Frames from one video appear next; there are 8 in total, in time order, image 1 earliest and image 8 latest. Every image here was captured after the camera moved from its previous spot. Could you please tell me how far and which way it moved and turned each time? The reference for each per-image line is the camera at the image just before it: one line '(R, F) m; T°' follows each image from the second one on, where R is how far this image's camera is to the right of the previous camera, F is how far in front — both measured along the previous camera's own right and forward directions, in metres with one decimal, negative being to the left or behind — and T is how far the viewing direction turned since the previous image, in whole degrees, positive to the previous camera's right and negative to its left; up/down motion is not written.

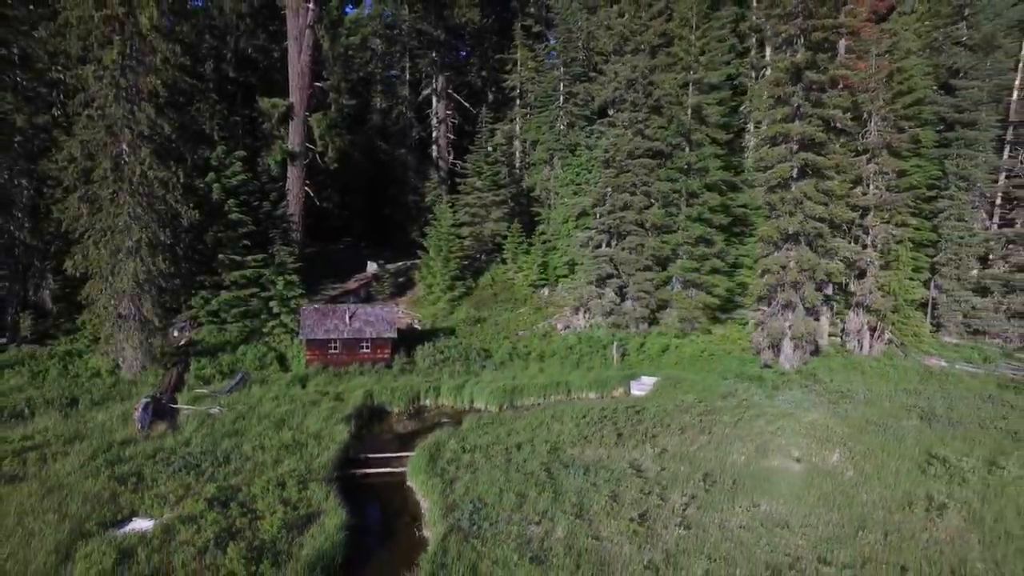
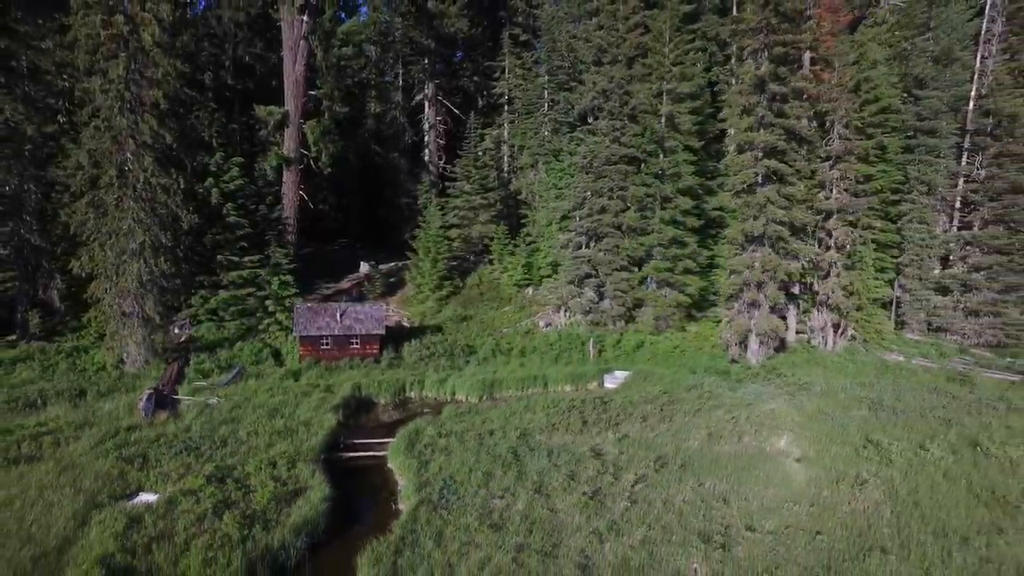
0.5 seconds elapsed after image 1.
(+0.5, -1.2) m; 0°
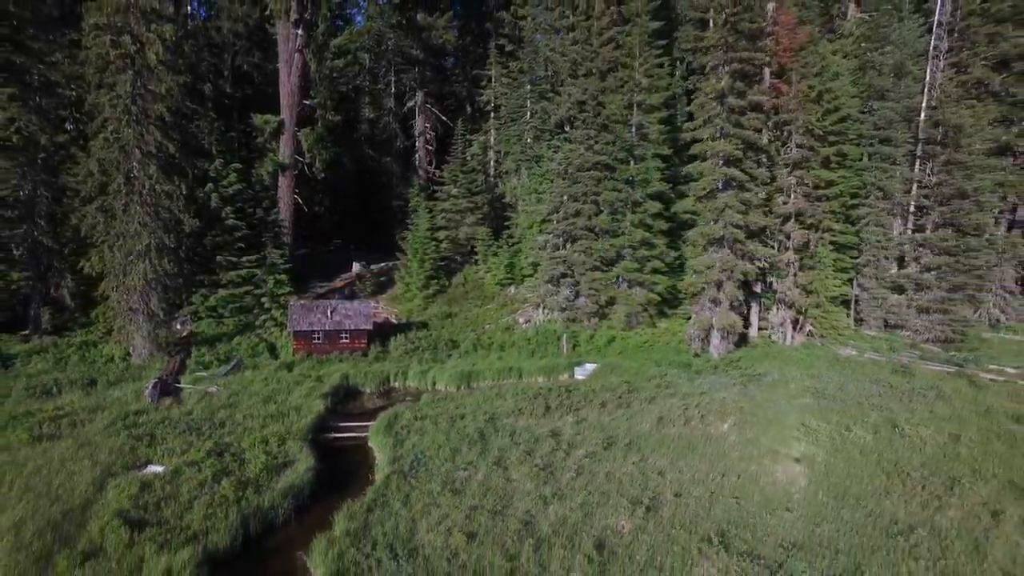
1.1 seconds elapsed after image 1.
(+0.7, -1.6) m; 0°
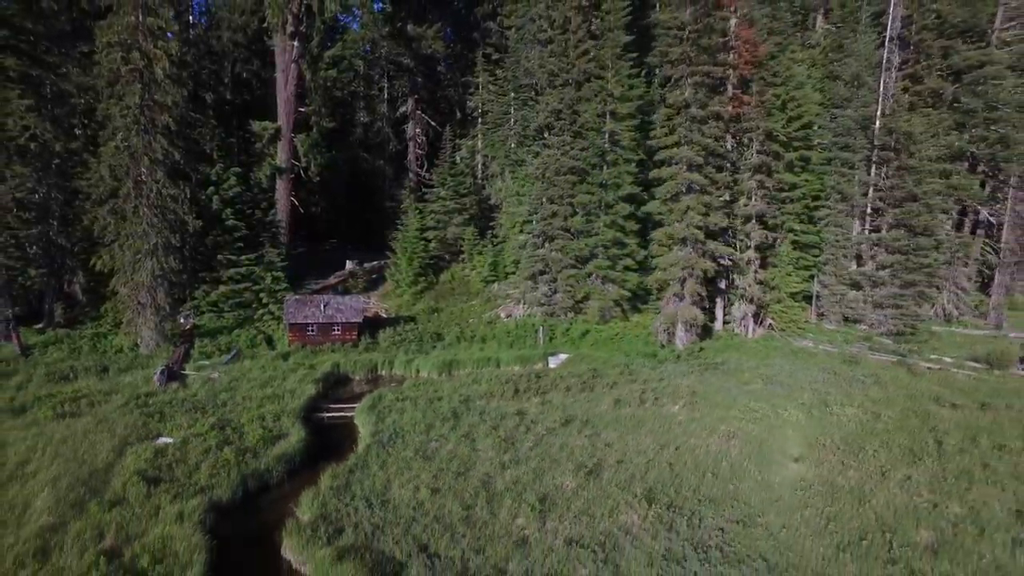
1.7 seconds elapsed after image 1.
(+0.7, -1.8) m; 0°
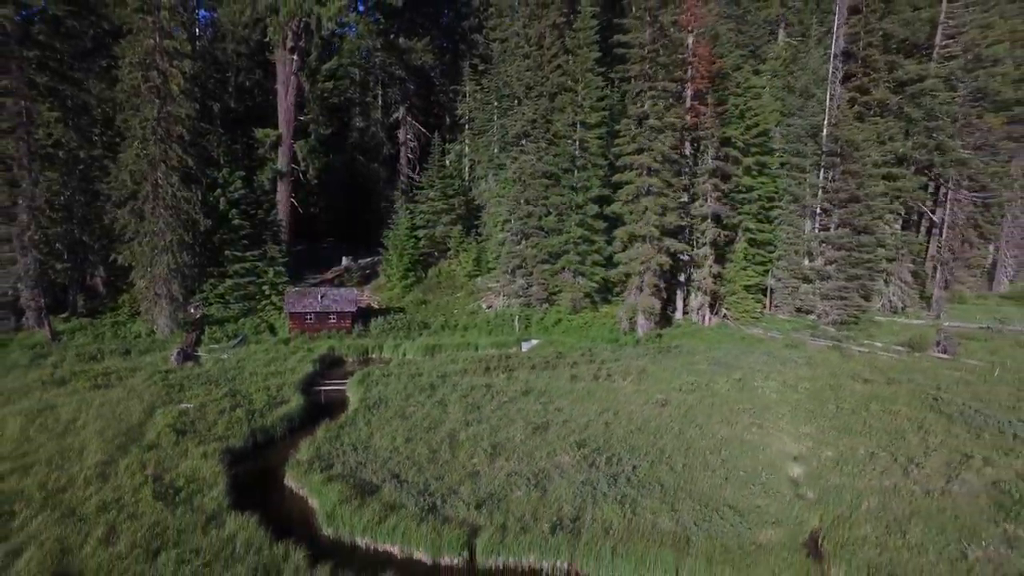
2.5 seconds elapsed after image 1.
(+0.8, -2.7) m; 0°
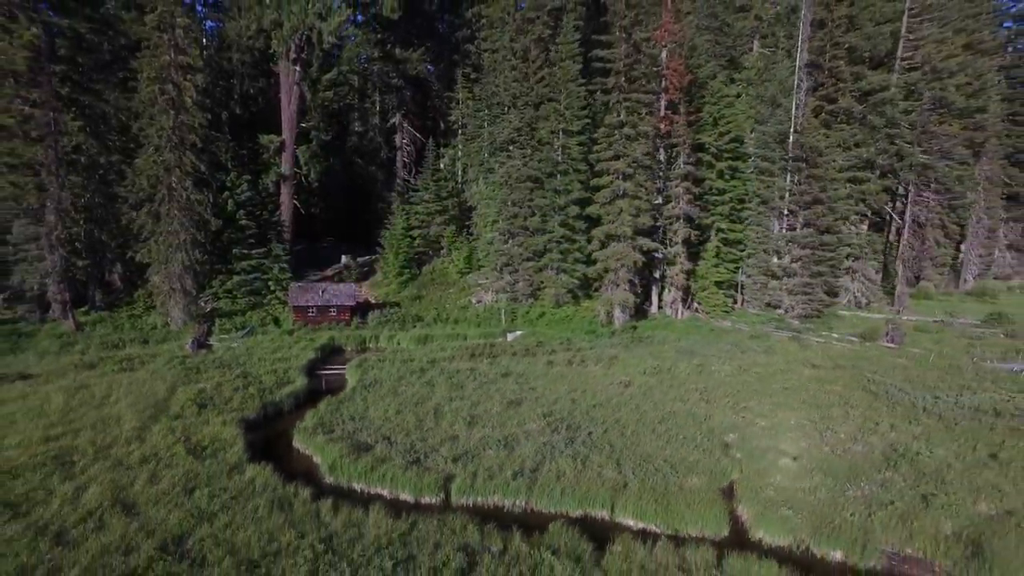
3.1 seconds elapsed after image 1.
(+0.5, -2.2) m; 0°
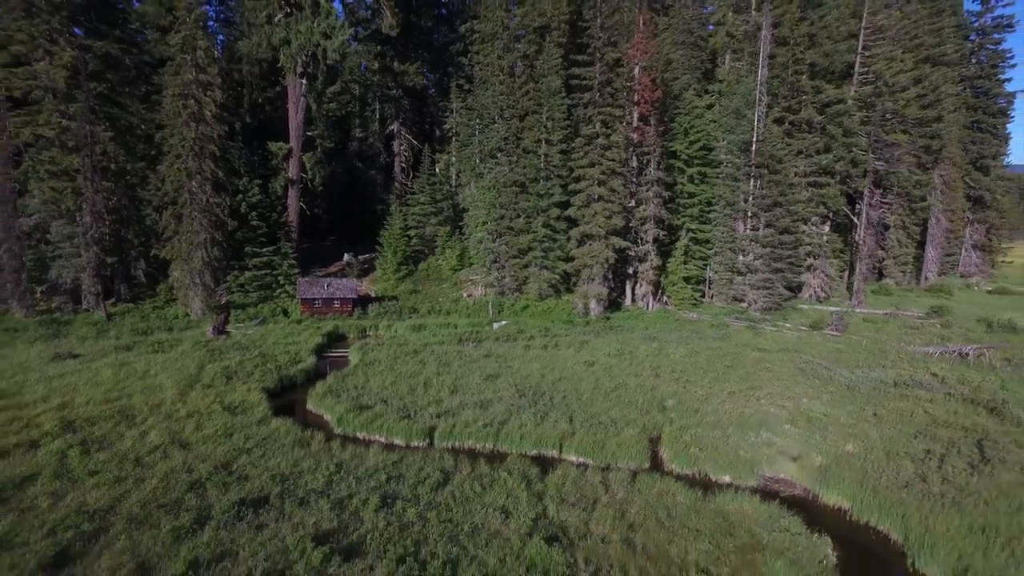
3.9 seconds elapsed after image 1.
(+0.6, -3.1) m; 0°
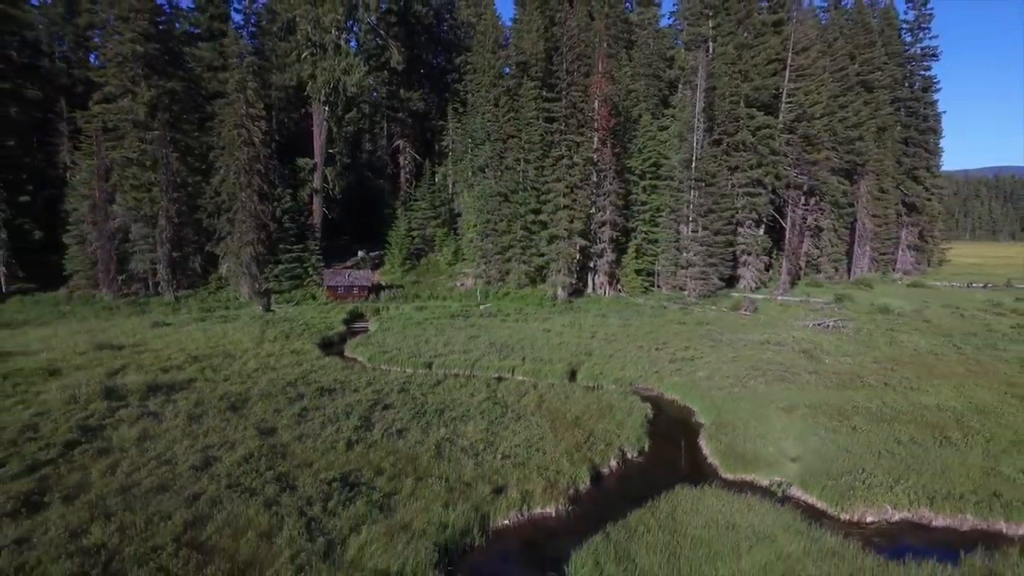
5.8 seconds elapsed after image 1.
(+0.9, -7.8) m; 0°
